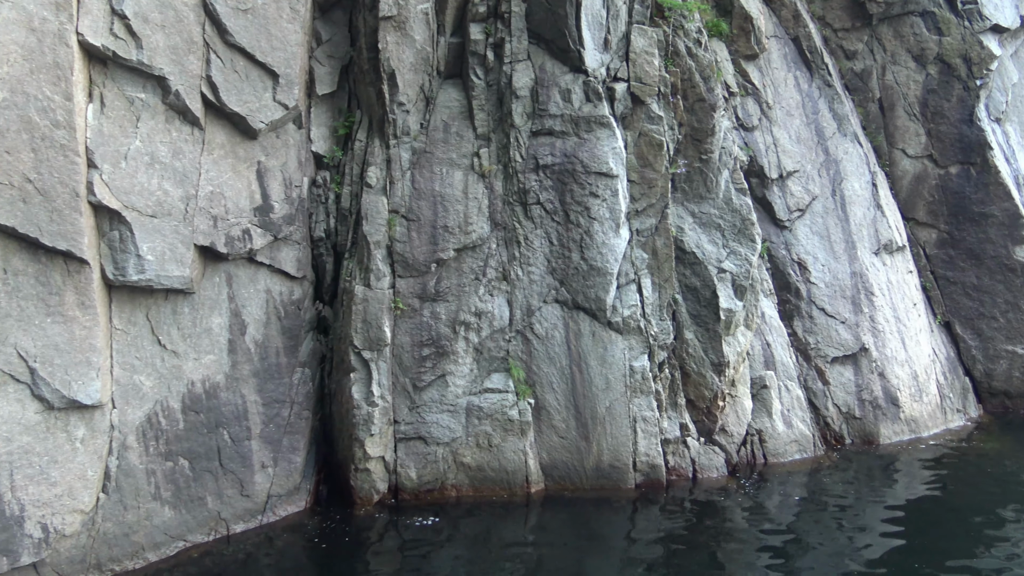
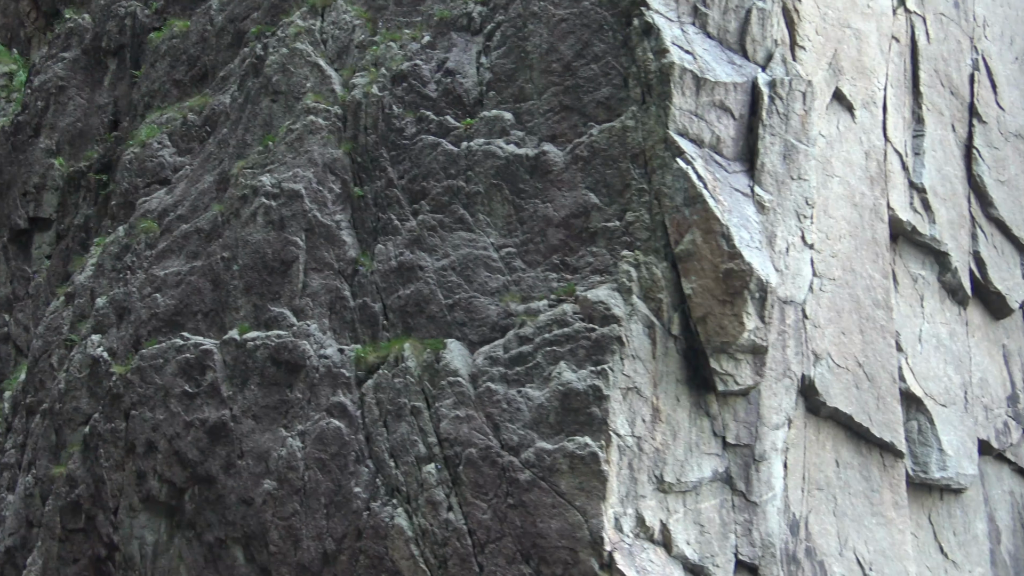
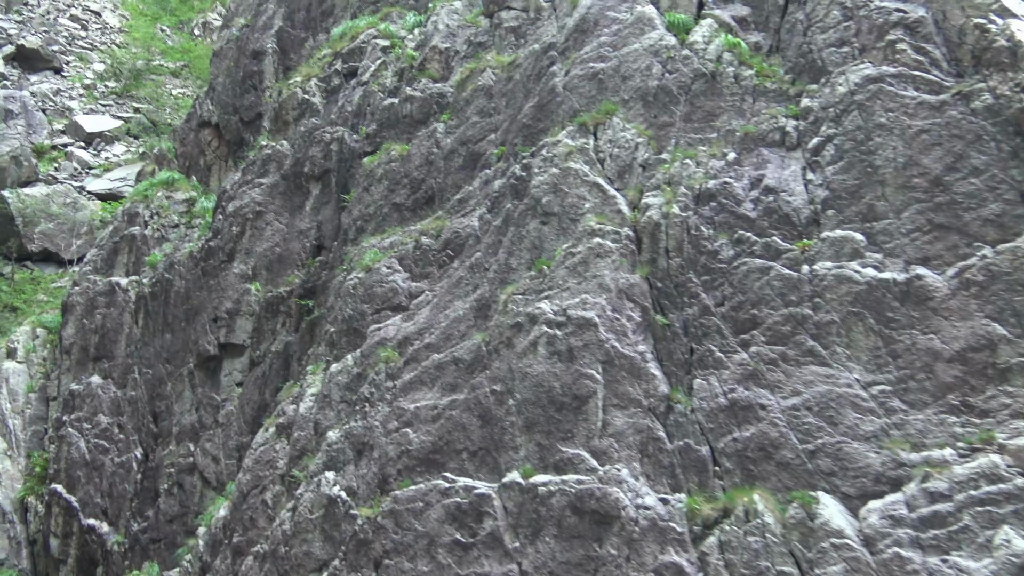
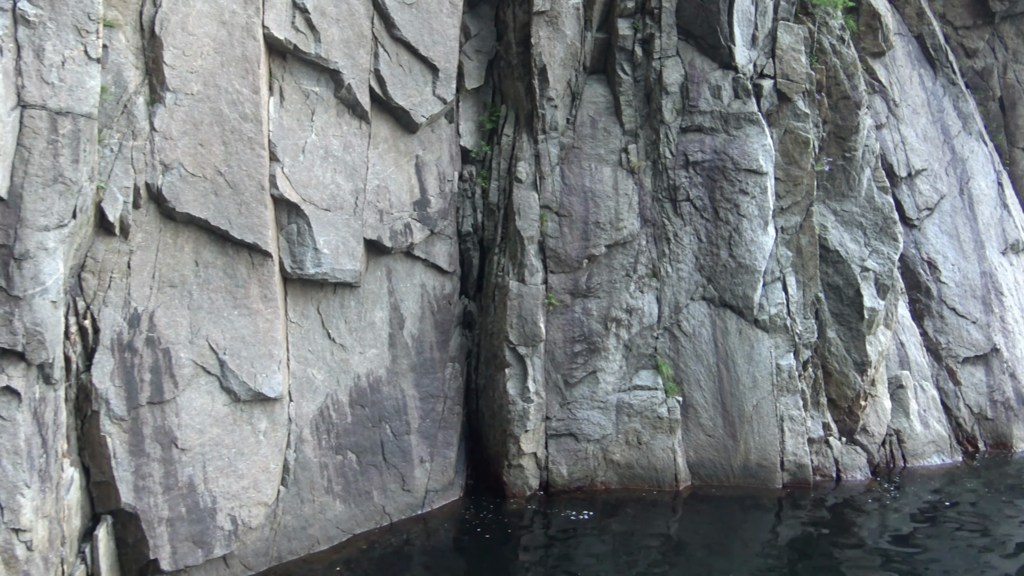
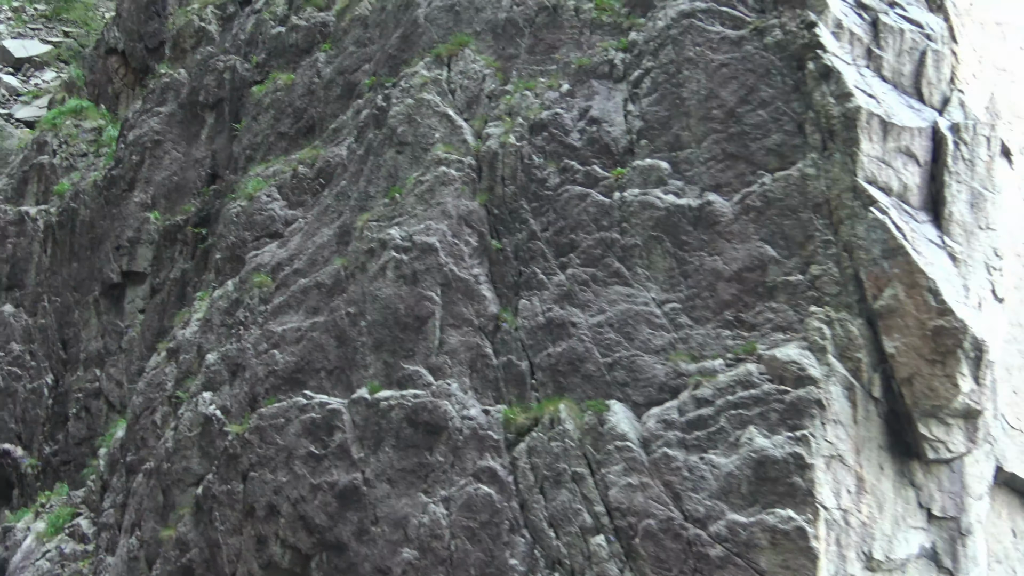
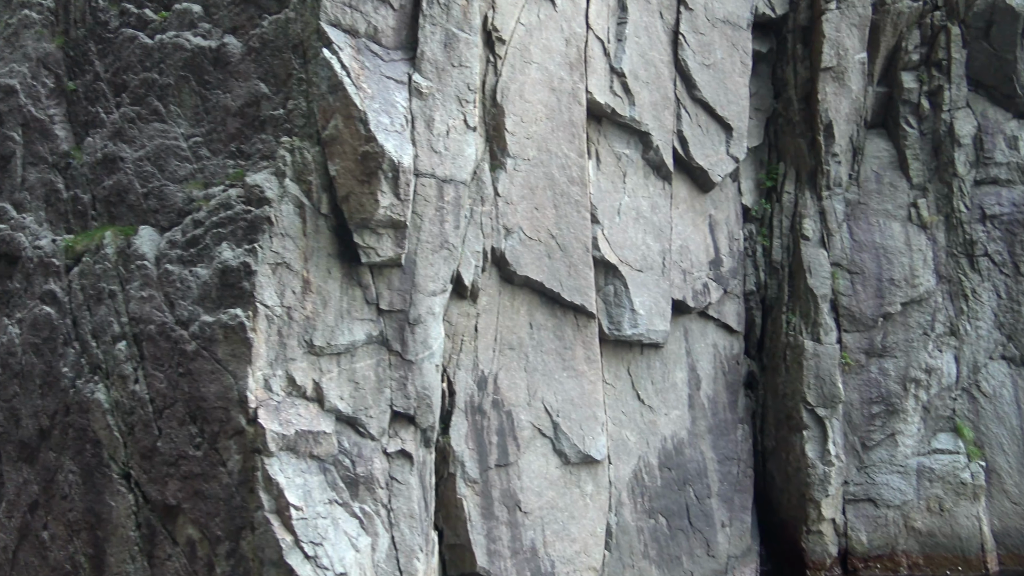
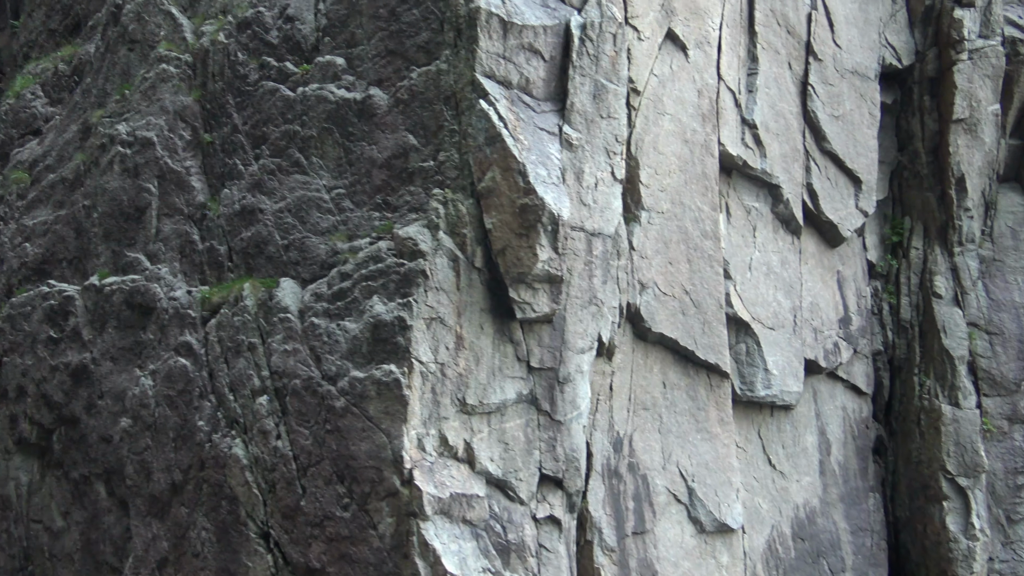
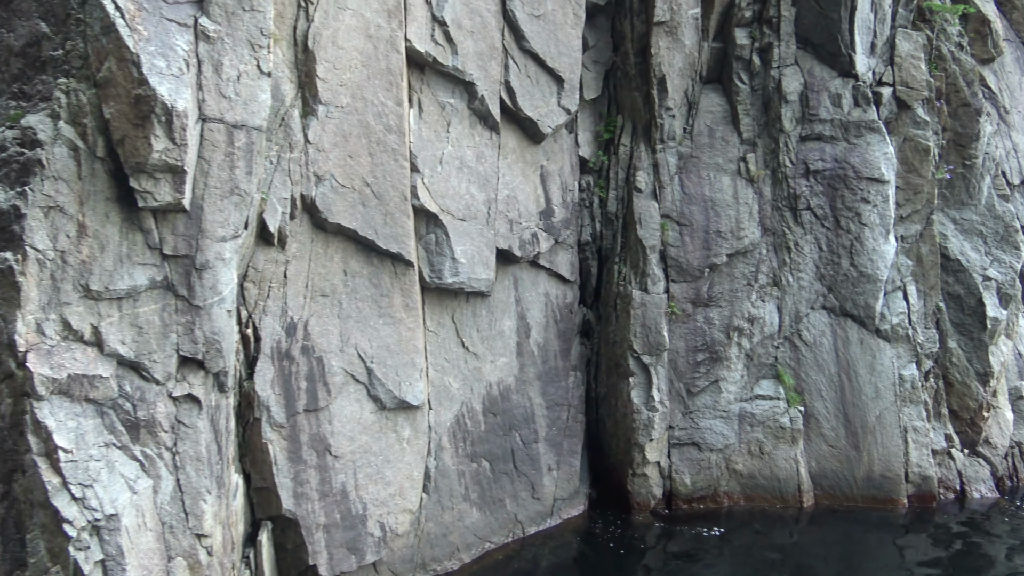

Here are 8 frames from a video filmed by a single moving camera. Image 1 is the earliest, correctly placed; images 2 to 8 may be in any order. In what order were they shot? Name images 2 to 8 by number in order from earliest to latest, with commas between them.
4, 8, 6, 7, 2, 5, 3
